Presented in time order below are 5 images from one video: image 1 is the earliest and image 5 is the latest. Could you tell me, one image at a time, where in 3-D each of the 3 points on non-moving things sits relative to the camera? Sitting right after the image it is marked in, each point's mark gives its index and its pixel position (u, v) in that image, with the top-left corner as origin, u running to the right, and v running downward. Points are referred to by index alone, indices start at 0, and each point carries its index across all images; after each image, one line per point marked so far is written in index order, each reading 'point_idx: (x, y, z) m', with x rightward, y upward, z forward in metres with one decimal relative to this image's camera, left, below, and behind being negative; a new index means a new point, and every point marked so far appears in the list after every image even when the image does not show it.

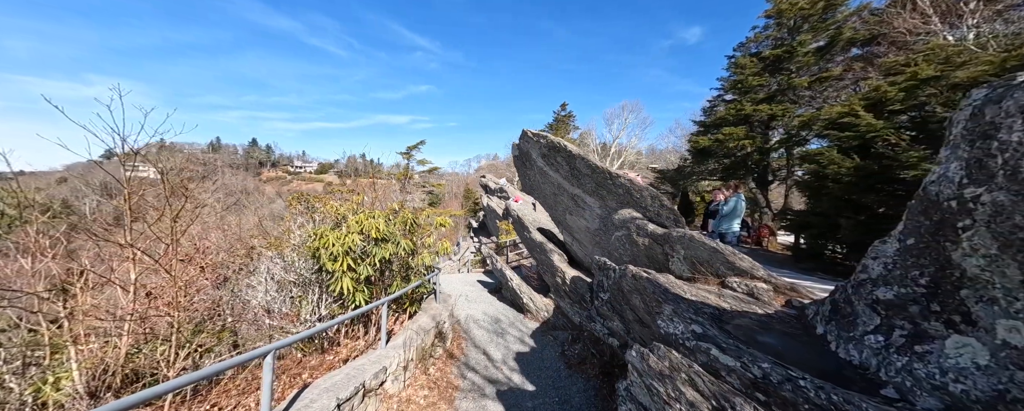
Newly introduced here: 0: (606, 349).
0: (+1.9, -2.8, +5.5) m
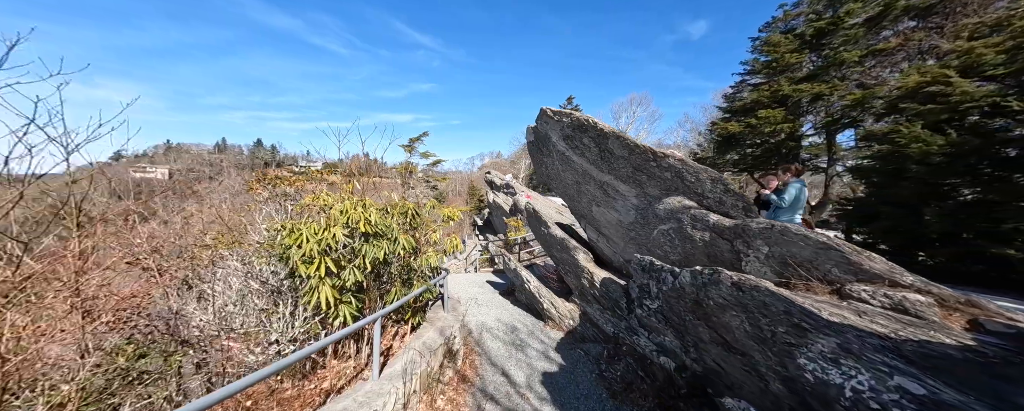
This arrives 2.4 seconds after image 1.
0: (+2.3, -2.6, +4.4) m
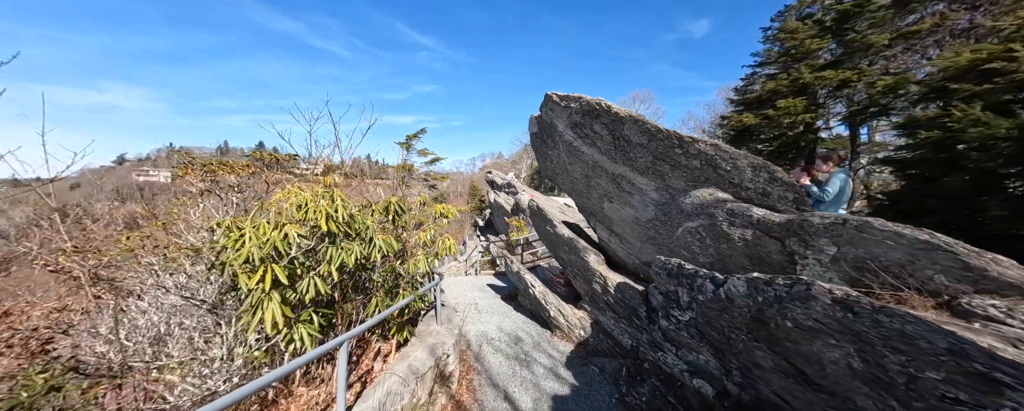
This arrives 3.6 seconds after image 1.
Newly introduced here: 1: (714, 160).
0: (+2.3, -2.5, +3.7) m
1: (+3.0, +0.7, +4.2) m
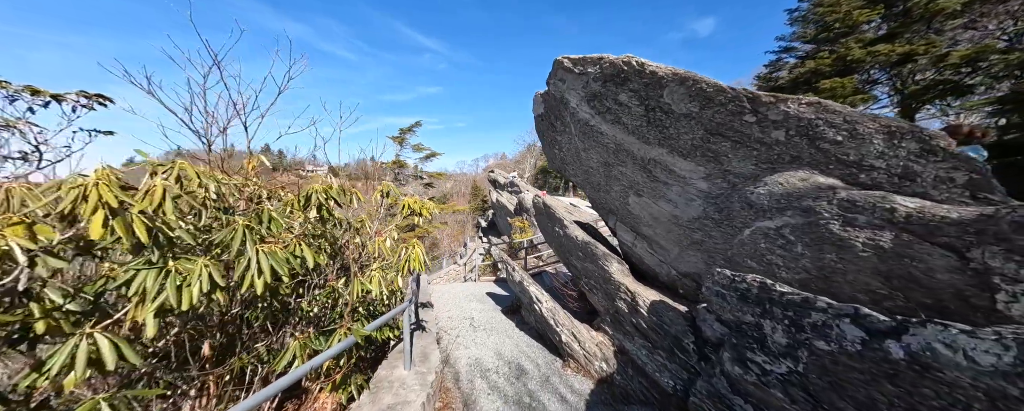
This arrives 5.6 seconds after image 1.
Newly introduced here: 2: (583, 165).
0: (+2.3, -2.4, +2.3) m
1: (+3.0, +0.8, +2.9) m
2: (+1.3, +0.8, +5.3) m
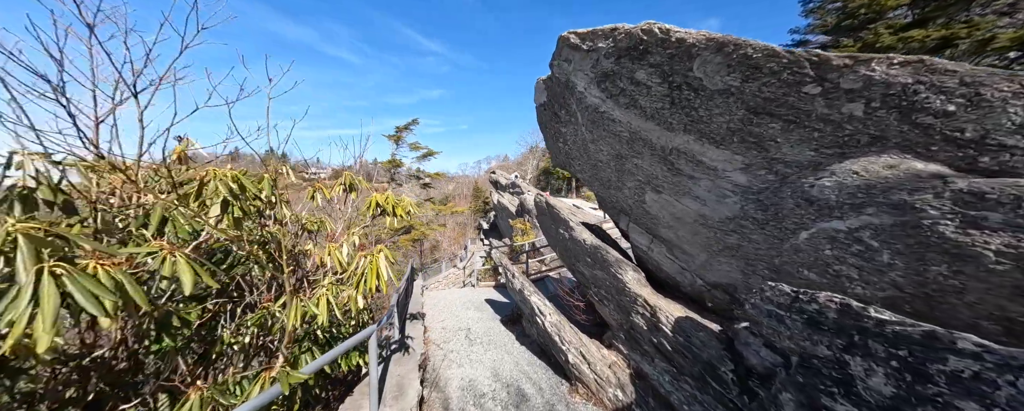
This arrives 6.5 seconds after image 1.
0: (+2.3, -2.3, +1.6) m
1: (+2.9, +0.8, +2.2) m
2: (+1.3, +0.8, +4.7) m
